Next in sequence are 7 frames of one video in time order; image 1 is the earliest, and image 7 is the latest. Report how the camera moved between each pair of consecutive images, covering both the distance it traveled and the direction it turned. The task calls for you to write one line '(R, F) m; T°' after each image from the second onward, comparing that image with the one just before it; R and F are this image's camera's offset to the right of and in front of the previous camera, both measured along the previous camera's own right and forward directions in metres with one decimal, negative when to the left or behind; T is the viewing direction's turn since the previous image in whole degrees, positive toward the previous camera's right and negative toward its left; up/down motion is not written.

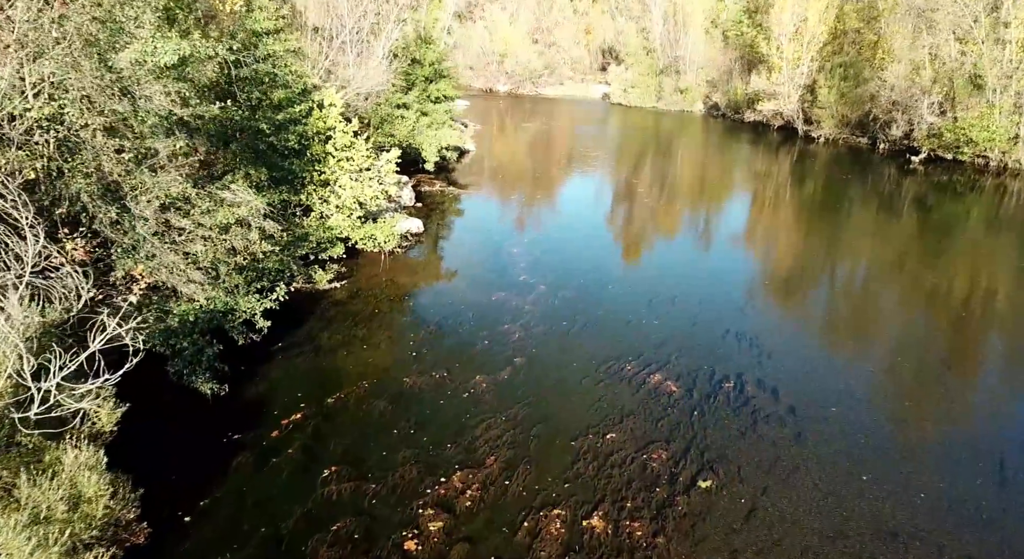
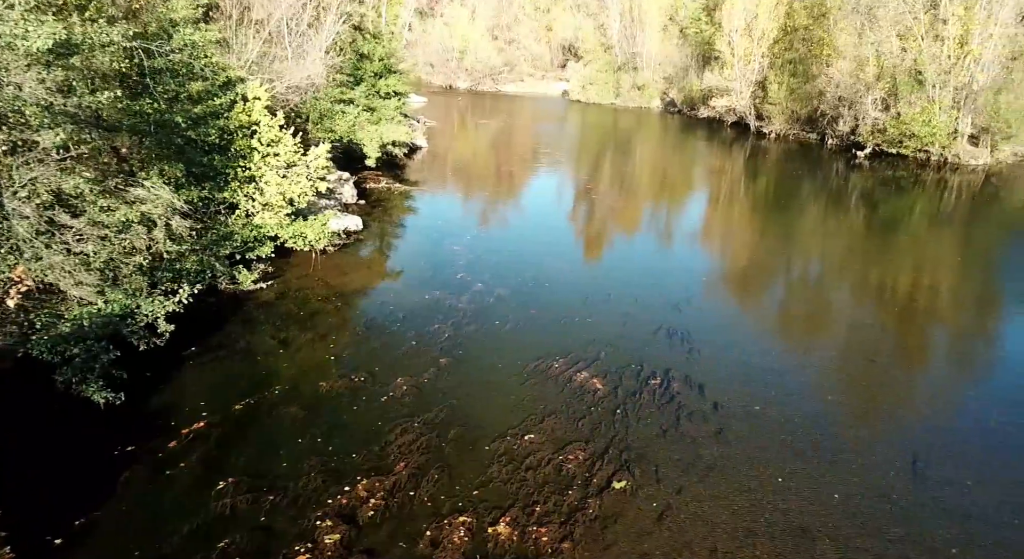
(+0.8, +0.4) m; +3°
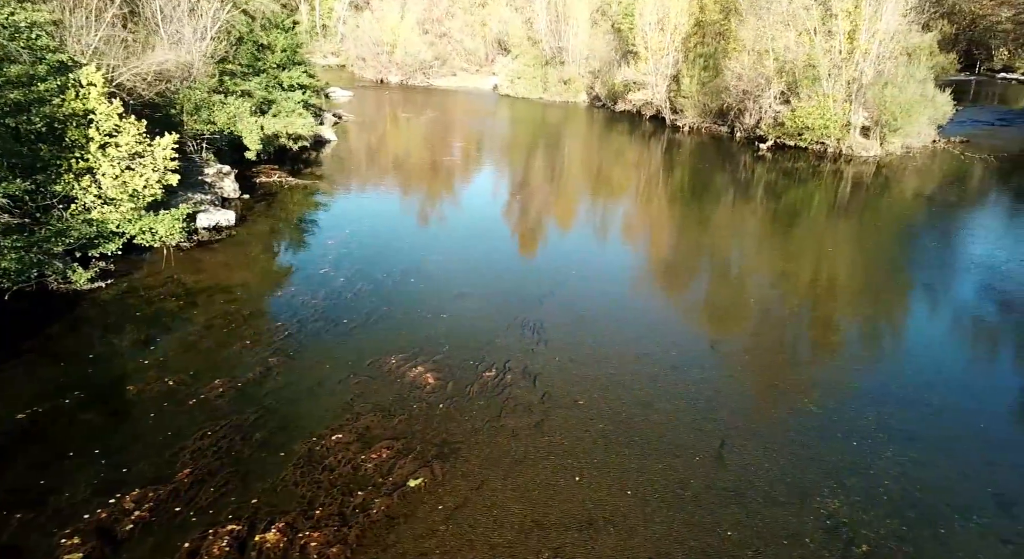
(+2.1, +0.3) m; +5°
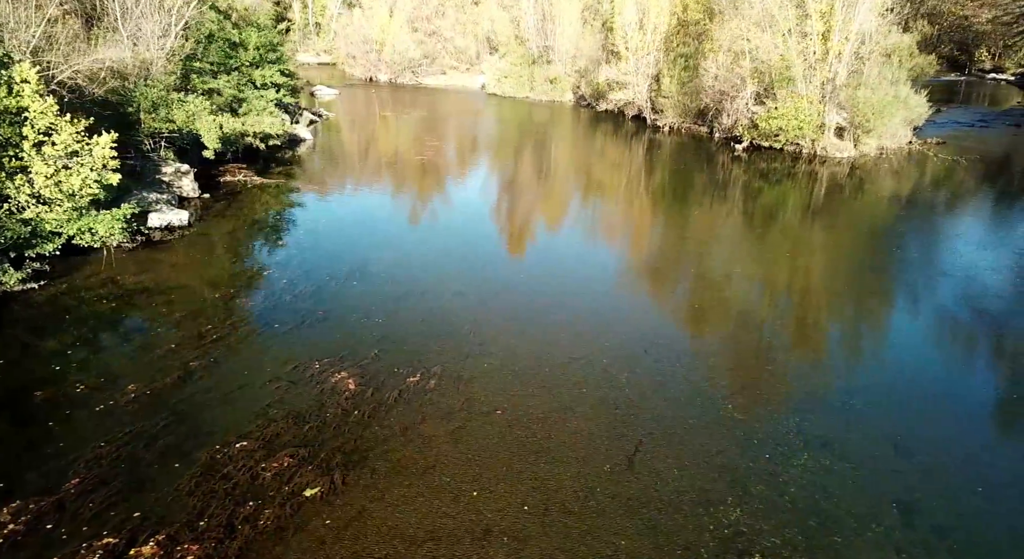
(+1.2, +0.2) m; +1°
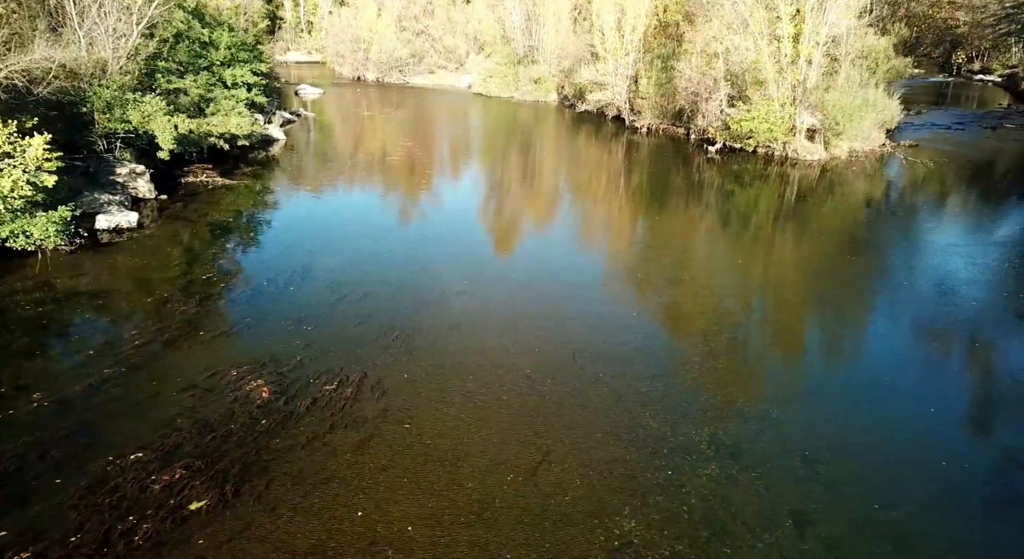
(+1.3, +0.1) m; +1°
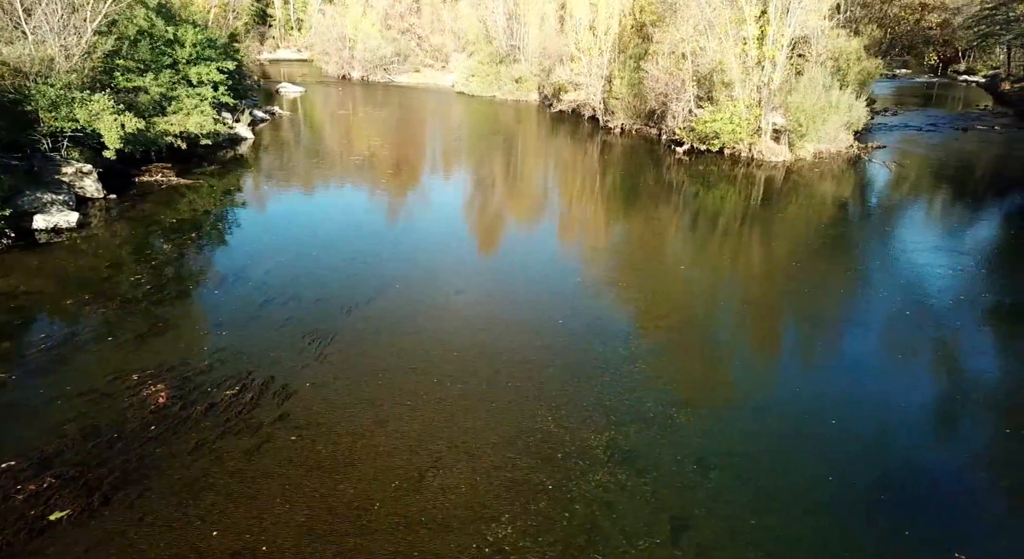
(+1.5, +0.1) m; +1°
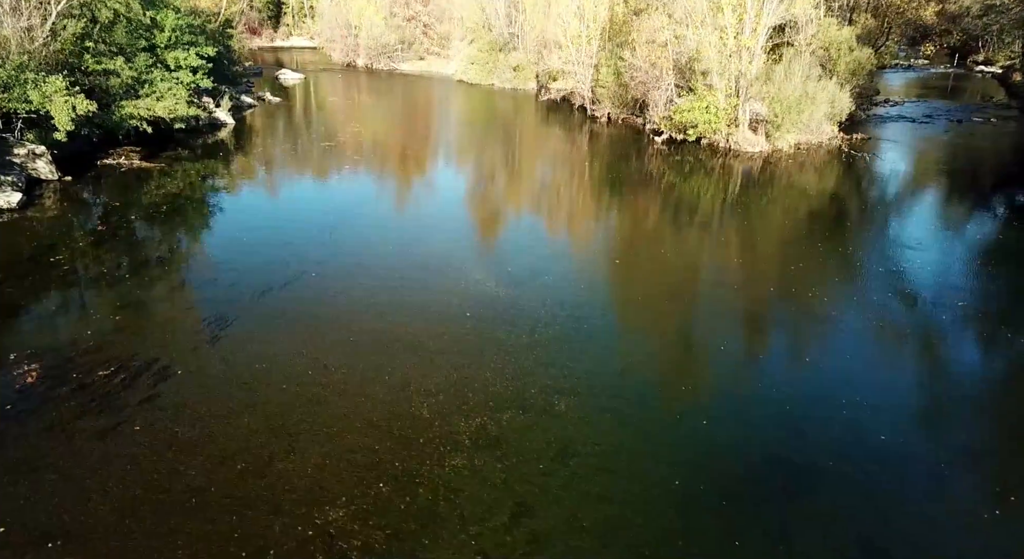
(+2.3, +0.2) m; -1°
